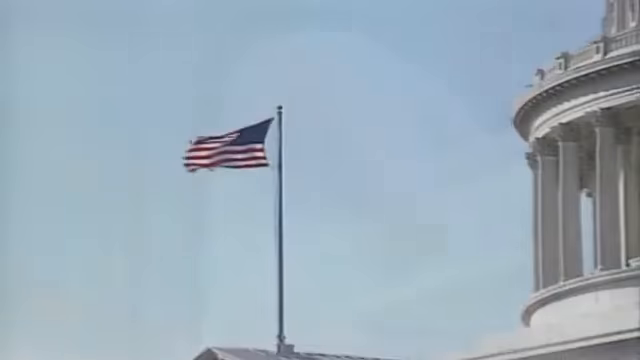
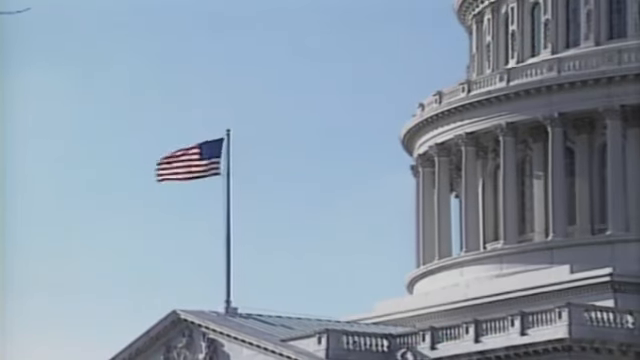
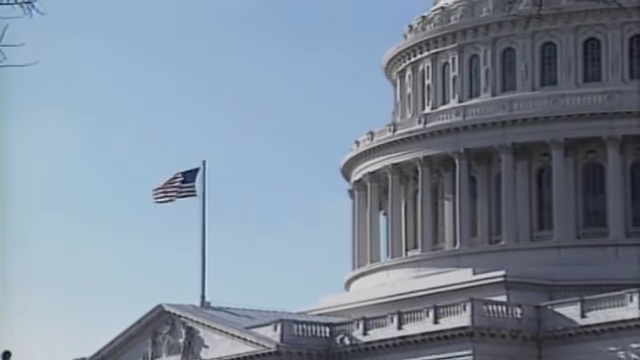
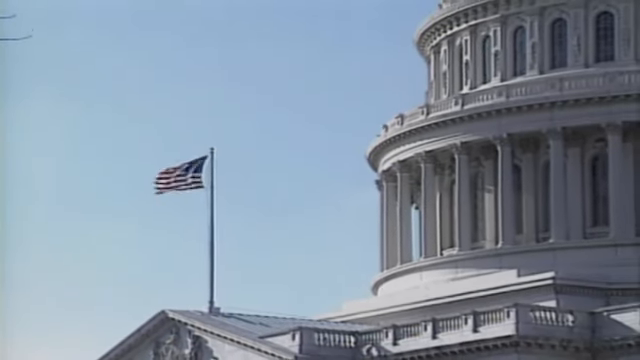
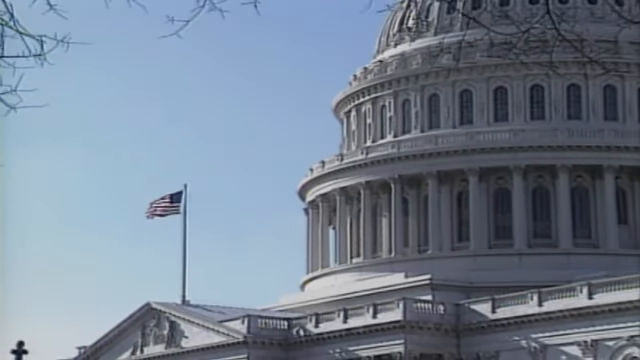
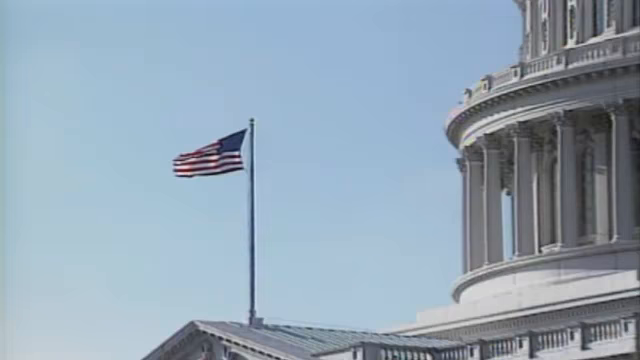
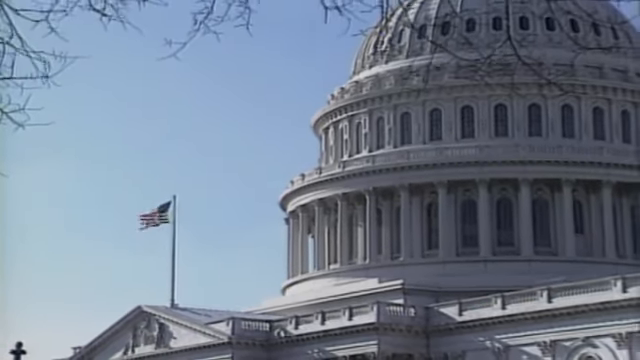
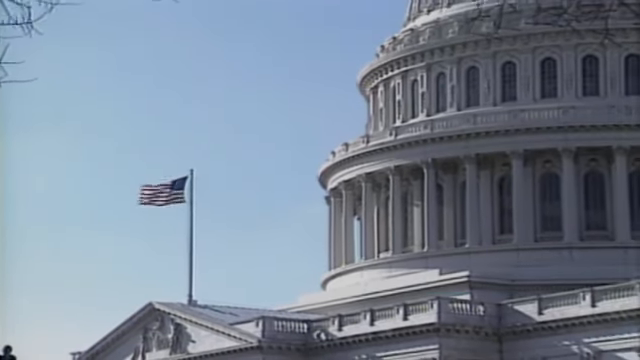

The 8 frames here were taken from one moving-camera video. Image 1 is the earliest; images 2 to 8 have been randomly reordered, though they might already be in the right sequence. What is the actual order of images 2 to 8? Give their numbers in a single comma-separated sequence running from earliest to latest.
6, 2, 4, 3, 8, 5, 7
